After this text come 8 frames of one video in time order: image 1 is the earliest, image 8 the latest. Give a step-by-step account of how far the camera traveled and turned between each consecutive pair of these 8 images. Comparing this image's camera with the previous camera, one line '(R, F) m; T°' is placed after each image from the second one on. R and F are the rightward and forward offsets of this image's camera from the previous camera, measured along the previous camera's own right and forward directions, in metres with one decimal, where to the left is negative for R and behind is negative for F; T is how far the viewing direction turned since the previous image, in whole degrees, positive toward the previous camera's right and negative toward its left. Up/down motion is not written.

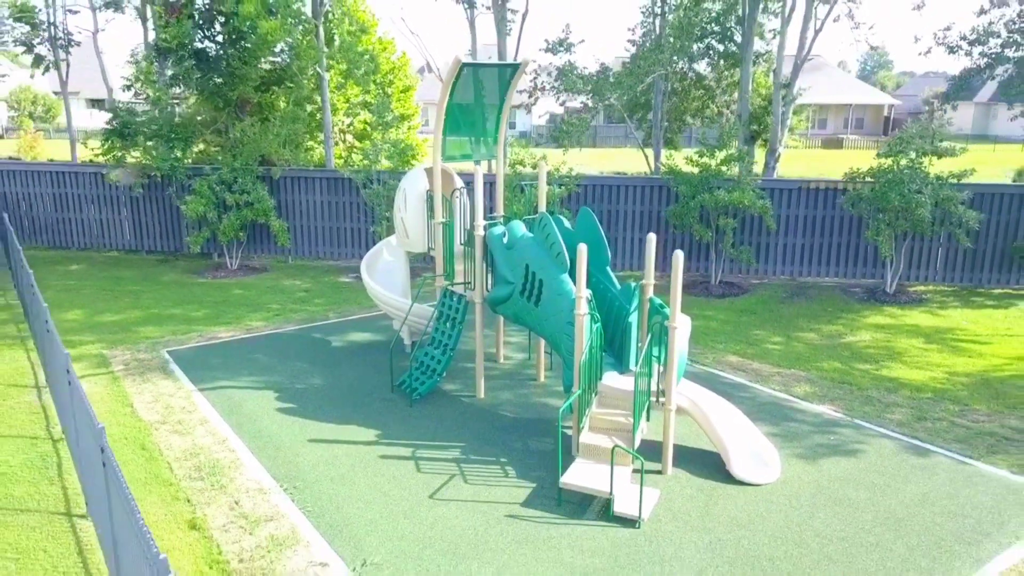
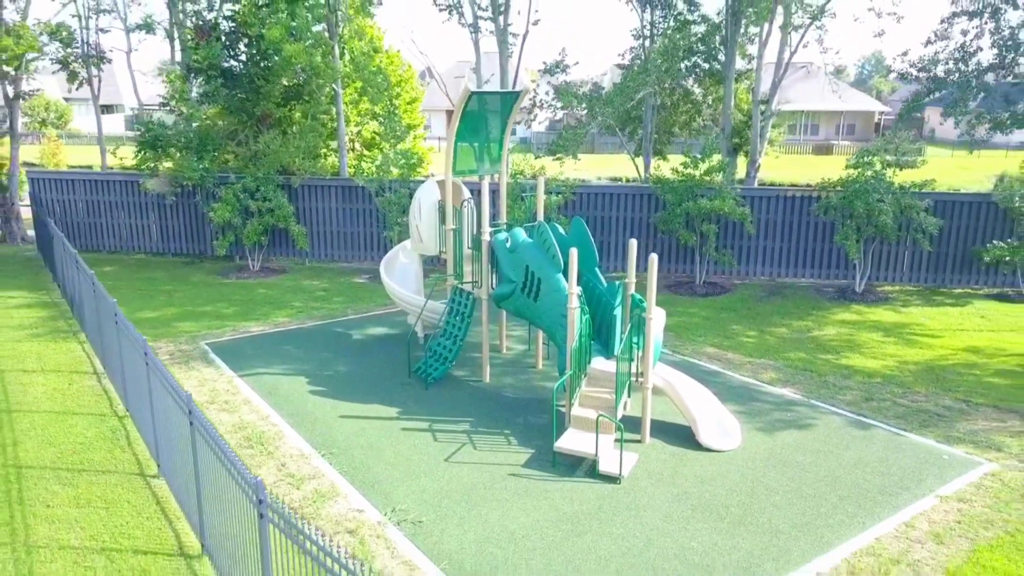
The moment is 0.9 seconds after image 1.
(0.0, -1.5) m; 0°
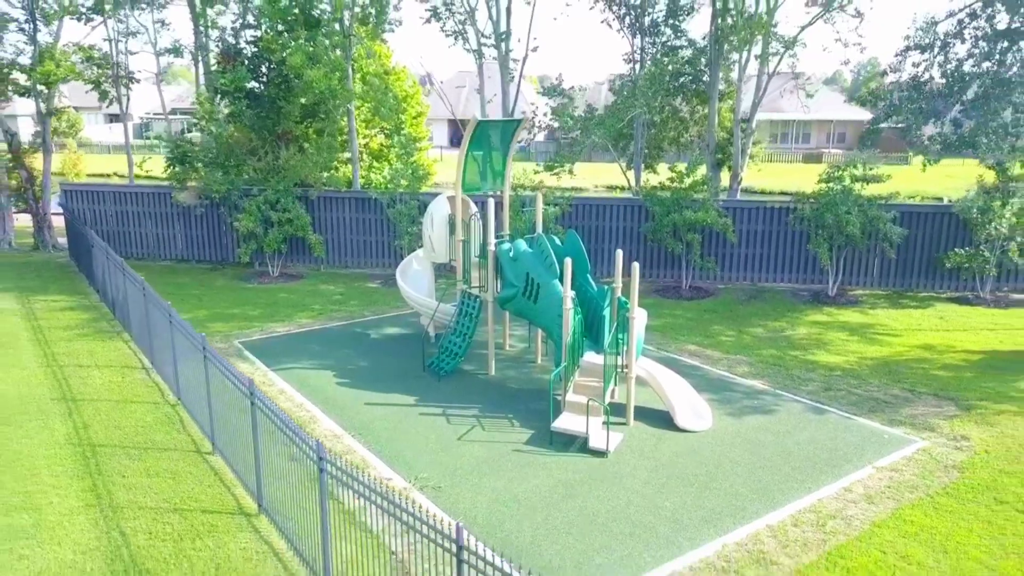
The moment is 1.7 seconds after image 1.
(-0.1, -1.5) m; 0°
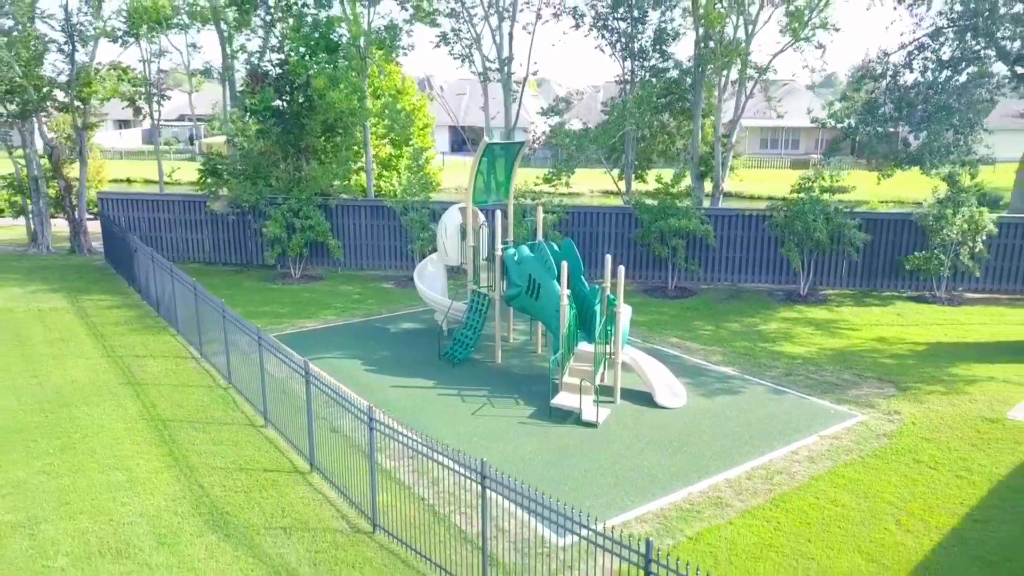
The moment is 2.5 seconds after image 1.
(-0.1, -2.0) m; 0°
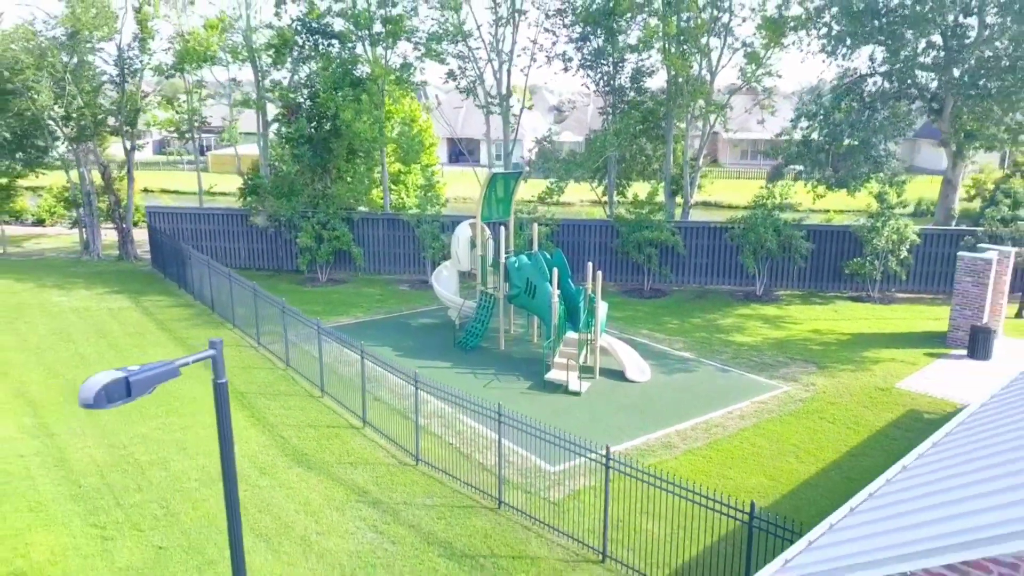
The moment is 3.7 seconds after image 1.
(-0.2, -3.5) m; +1°
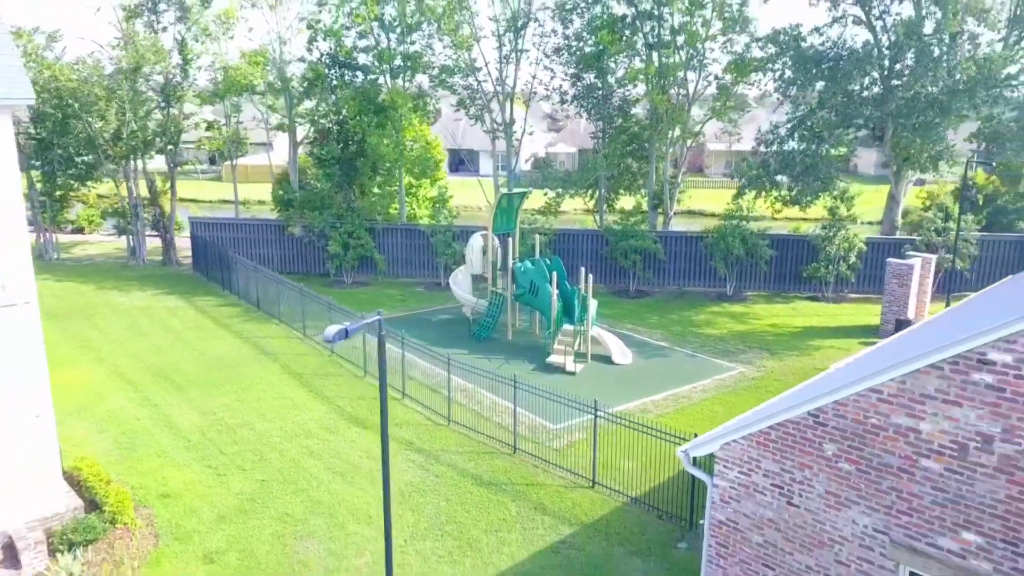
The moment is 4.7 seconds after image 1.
(-0.4, -3.7) m; +1°
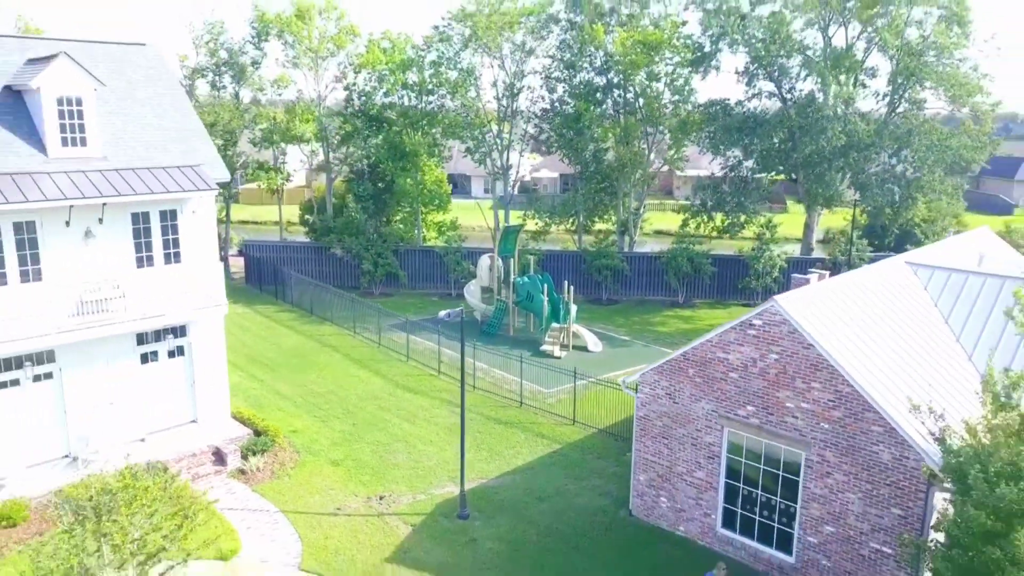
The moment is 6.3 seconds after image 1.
(-0.7, -7.3) m; +1°
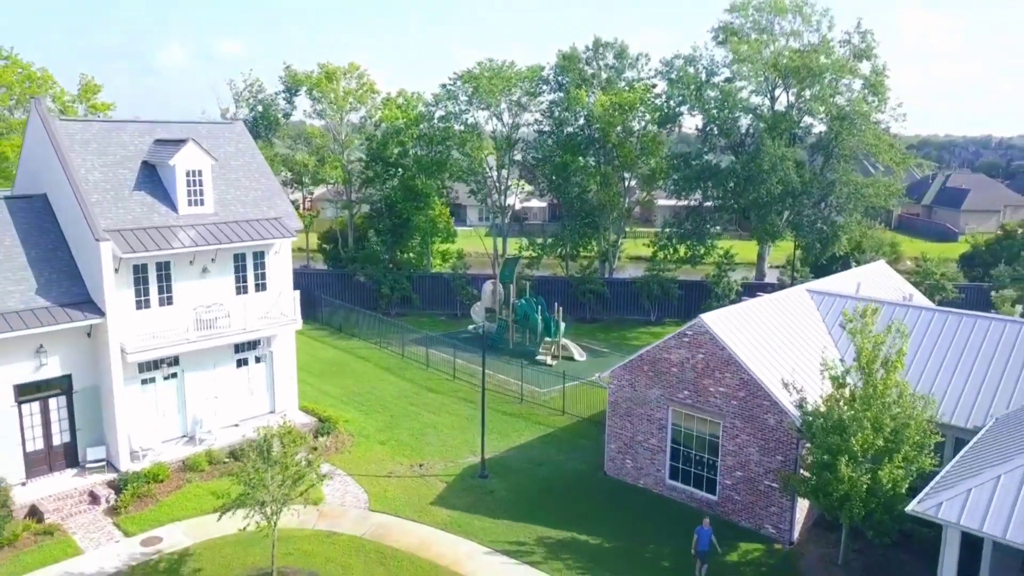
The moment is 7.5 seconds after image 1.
(-0.5, -6.1) m; +1°
